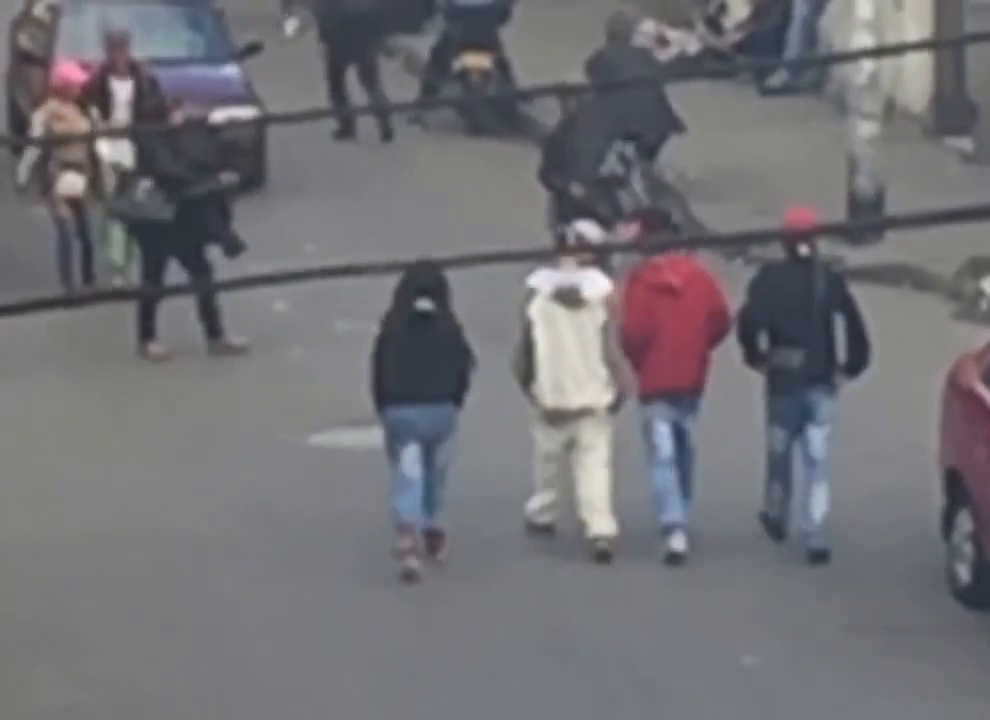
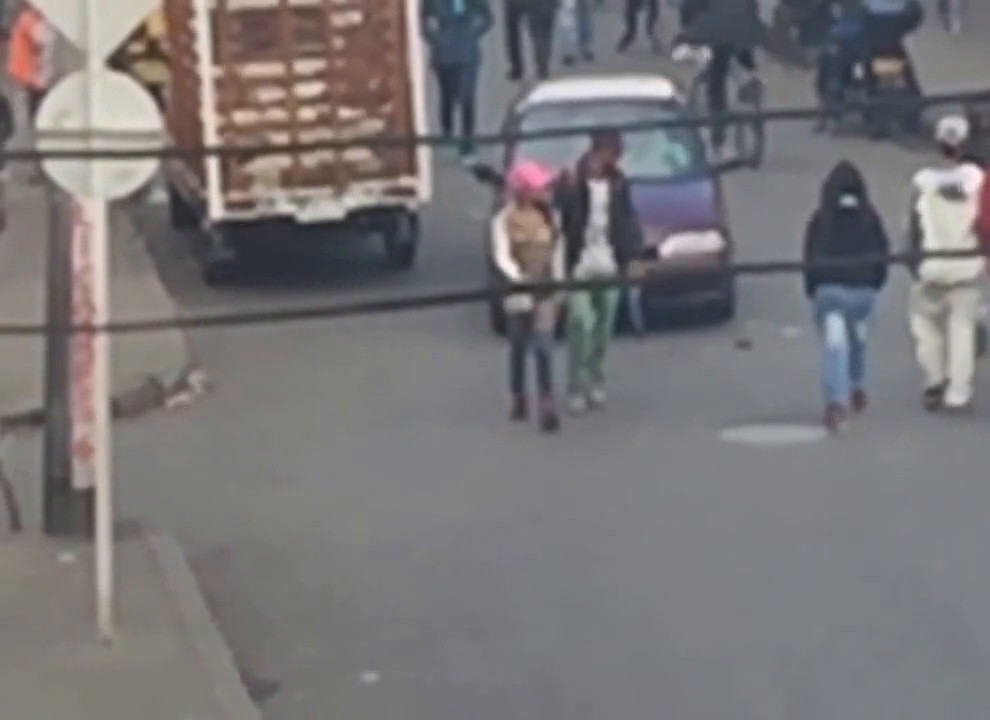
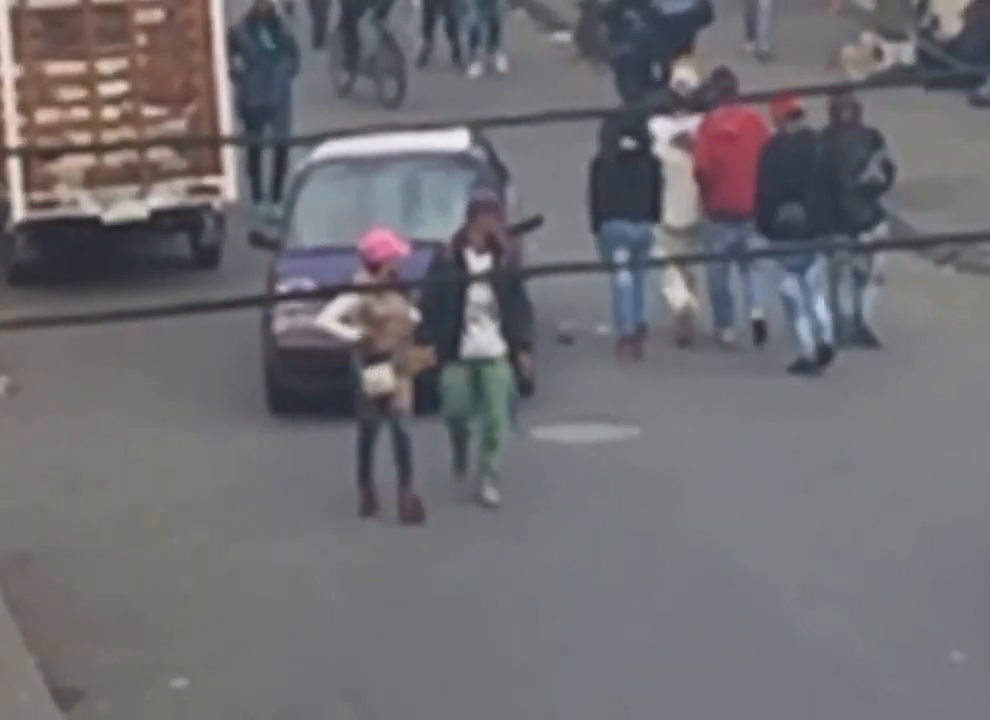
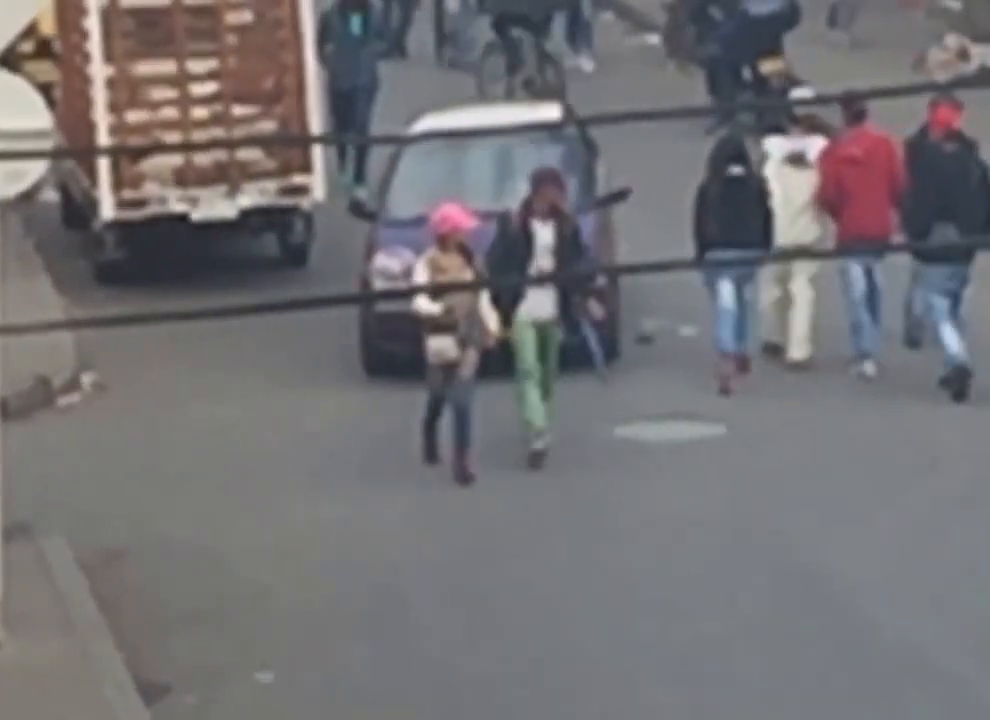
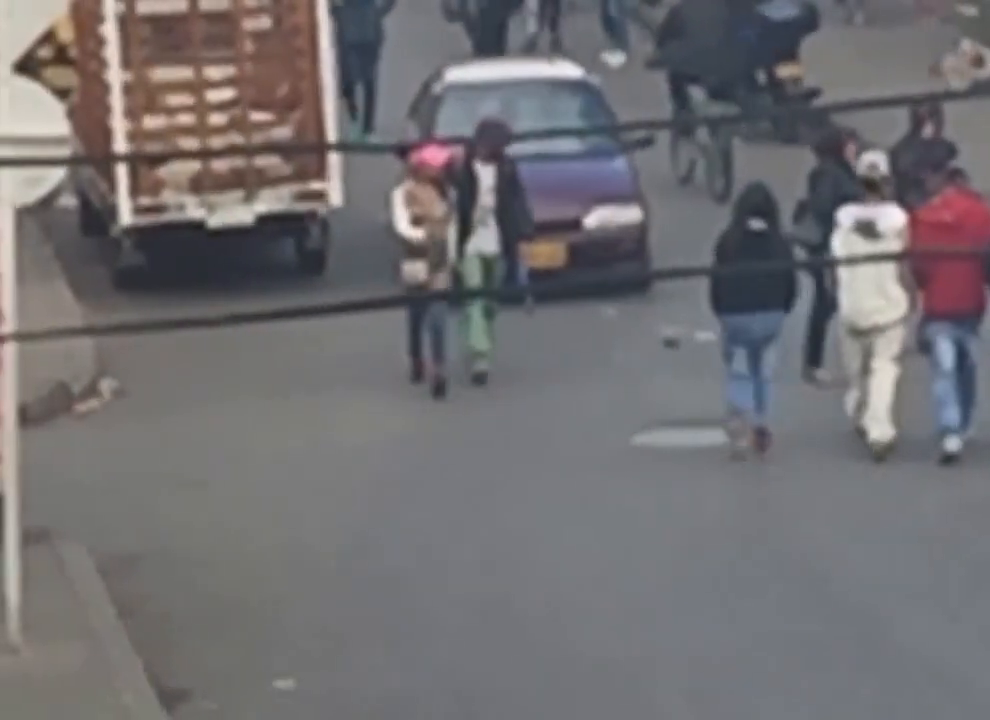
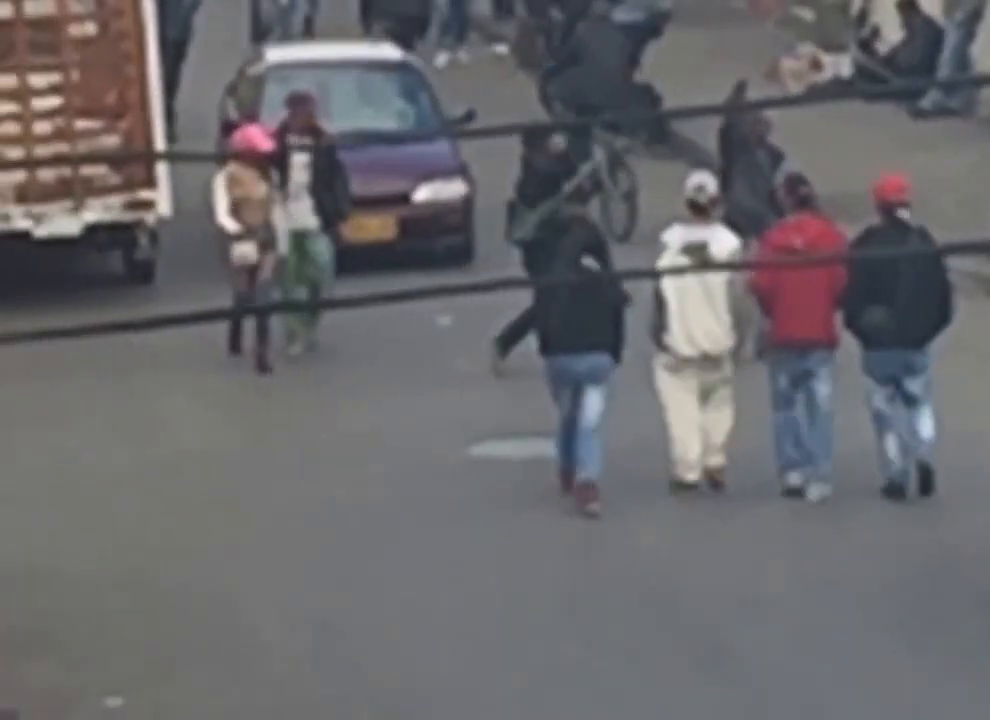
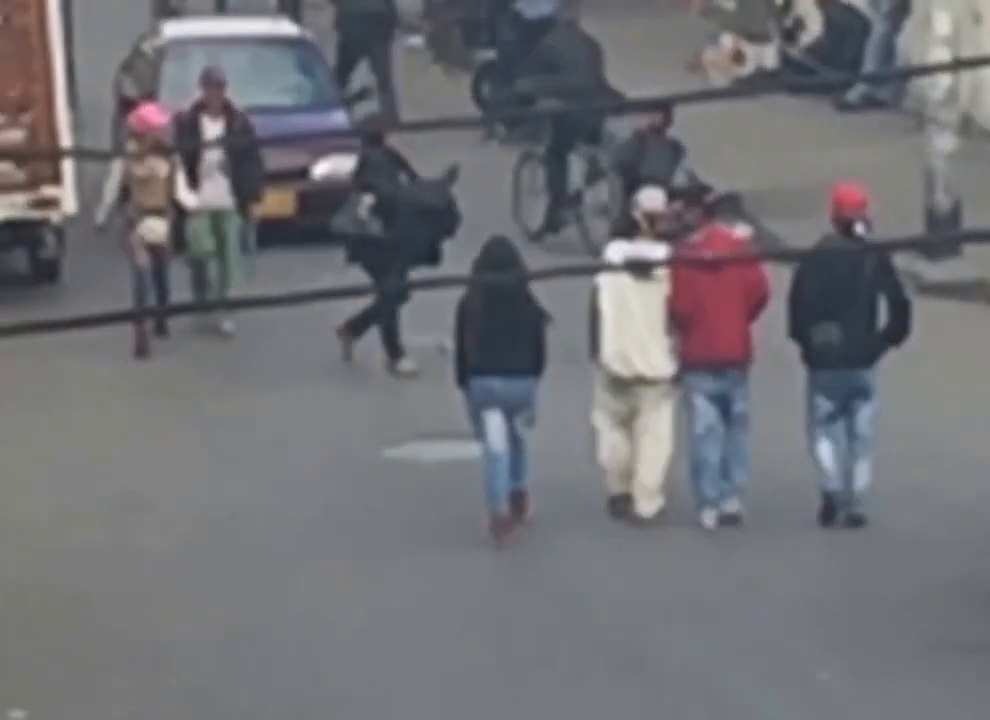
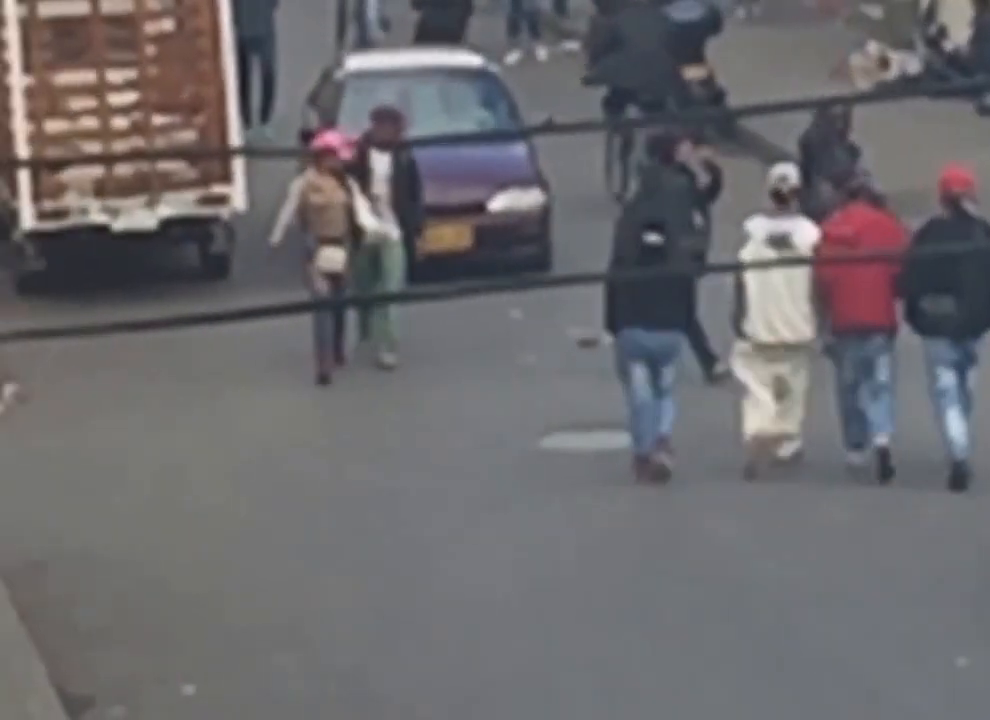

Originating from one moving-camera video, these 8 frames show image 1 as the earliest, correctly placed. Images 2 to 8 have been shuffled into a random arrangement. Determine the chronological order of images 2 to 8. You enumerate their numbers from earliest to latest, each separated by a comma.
7, 6, 8, 5, 2, 4, 3
